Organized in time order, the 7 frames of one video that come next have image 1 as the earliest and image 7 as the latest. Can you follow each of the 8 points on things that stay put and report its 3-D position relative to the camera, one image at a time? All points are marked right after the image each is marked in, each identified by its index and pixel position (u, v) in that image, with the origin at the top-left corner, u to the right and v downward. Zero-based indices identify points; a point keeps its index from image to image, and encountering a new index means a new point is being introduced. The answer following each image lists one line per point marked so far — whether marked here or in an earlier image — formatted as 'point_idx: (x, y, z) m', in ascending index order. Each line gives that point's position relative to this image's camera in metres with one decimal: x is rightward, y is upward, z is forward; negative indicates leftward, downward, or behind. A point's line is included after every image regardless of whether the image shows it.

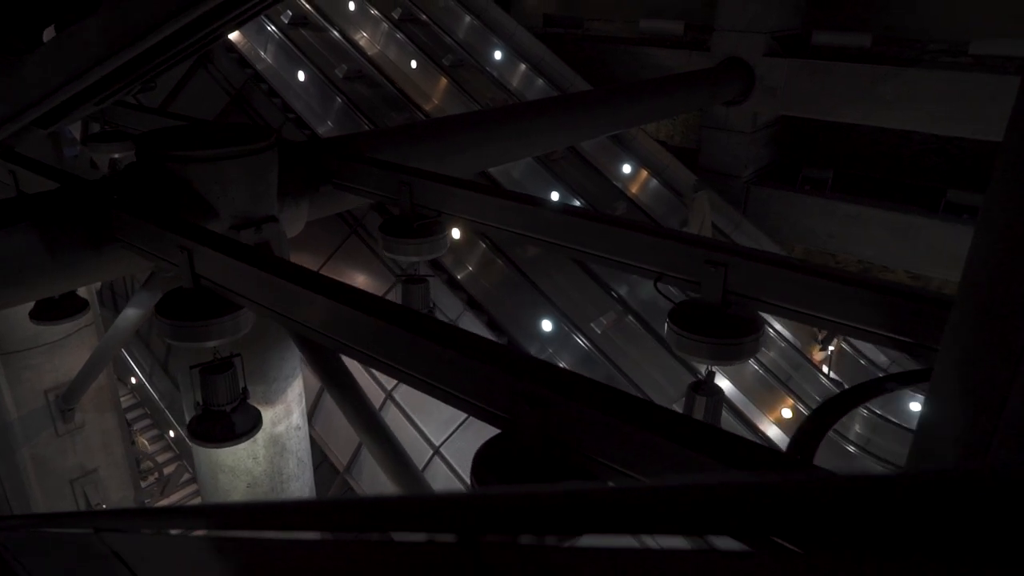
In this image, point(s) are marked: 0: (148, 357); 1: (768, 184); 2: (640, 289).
0: (-7.1, -1.3, +14.1) m
1: (+4.1, +1.7, +11.5) m
2: (+1.8, 0.0, +10.1) m
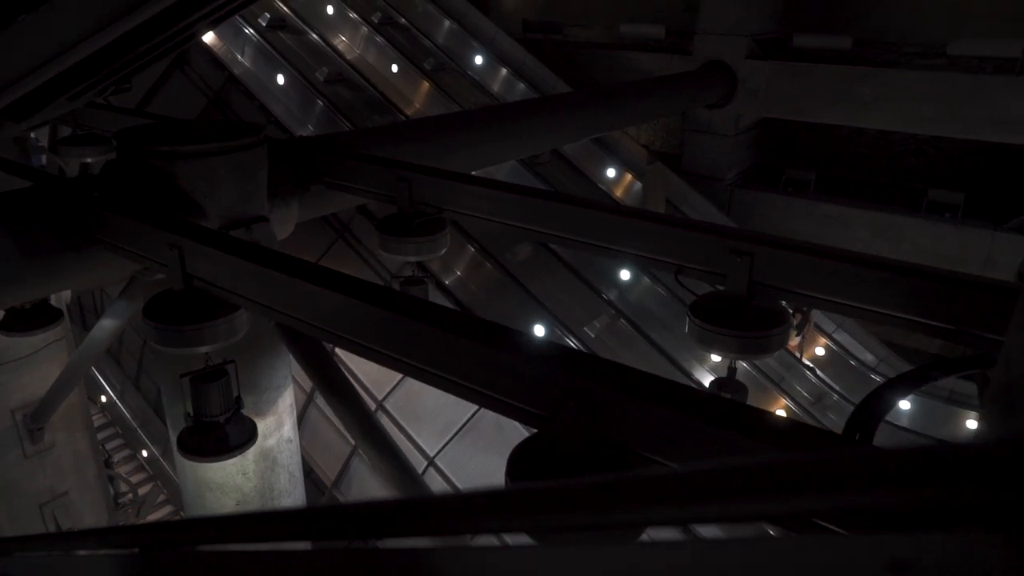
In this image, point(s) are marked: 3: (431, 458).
0: (-7.4, -1.6, +13.6) m
1: (+3.8, +1.6, +11.5) m
2: (+1.6, 0.0, +10.0) m
3: (-1.0, -2.2, +9.1) m
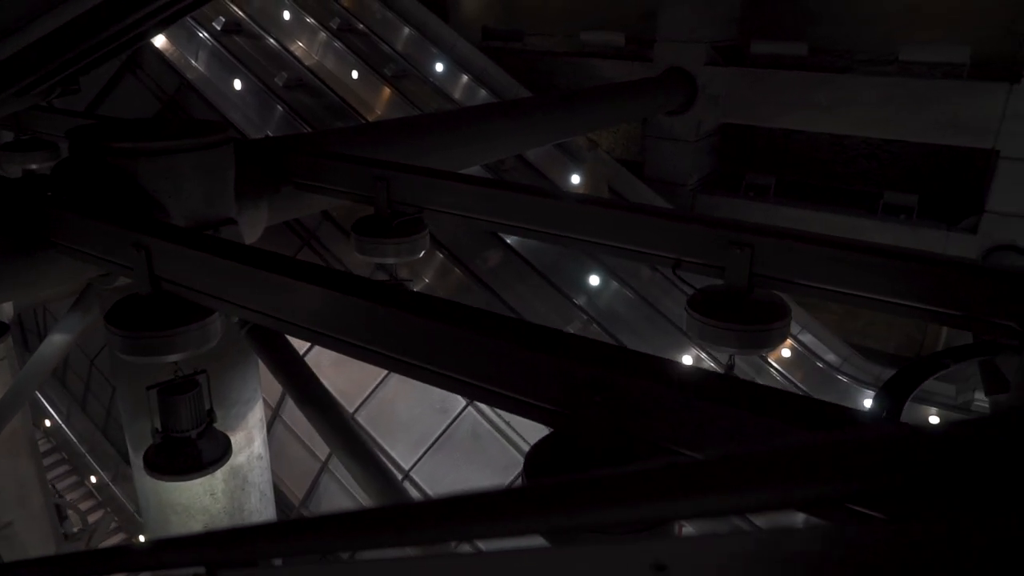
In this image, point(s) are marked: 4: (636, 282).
0: (-8.0, -1.9, +12.9) m
1: (+3.2, +1.5, +11.6) m
2: (+1.2, -0.1, +9.9) m
3: (-1.4, -2.3, +8.9) m
4: (+1.8, +0.1, +10.3) m
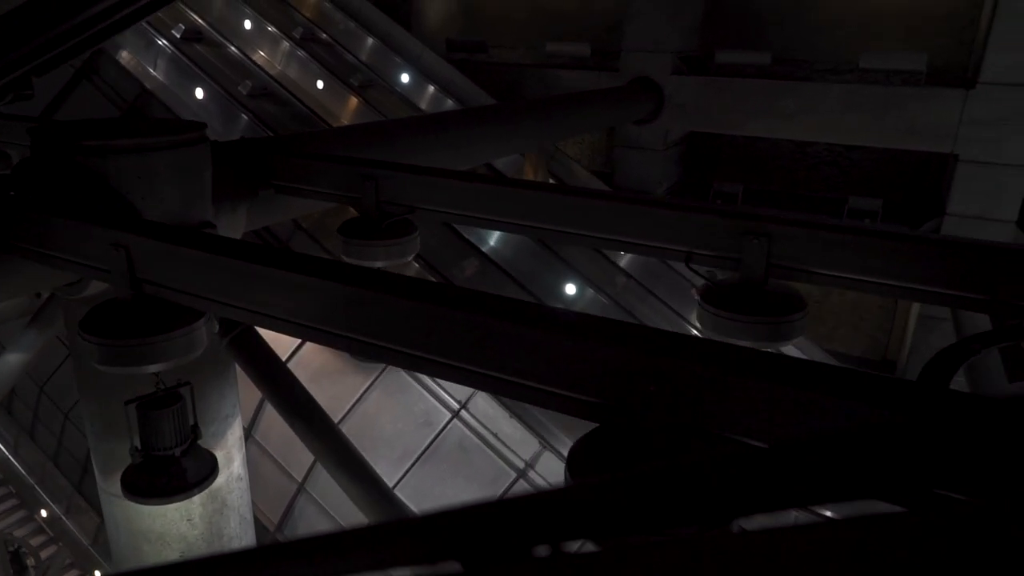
0: (-8.5, -2.3, +12.2) m
1: (+2.7, +1.4, +11.6) m
2: (+0.8, -0.3, +9.8) m
3: (-1.6, -2.4, +8.5) m
4: (+1.4, 0.0, +10.2) m
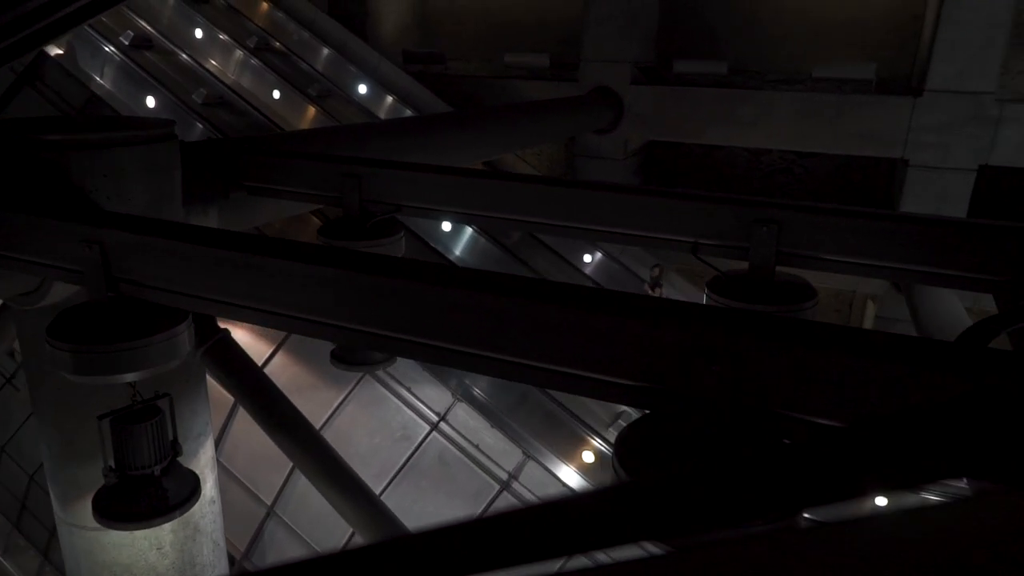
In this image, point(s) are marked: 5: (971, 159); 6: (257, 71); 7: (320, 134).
0: (-9.0, -2.8, +11.4) m
1: (+2.1, +1.3, +11.7) m
2: (+0.4, -0.4, +9.7) m
3: (-1.9, -2.6, +8.2) m
4: (+0.9, -0.2, +10.1) m
5: (+6.0, +1.7, +9.5) m
6: (-3.4, +2.9, +9.7) m
7: (-1.4, +1.1, +5.2) m
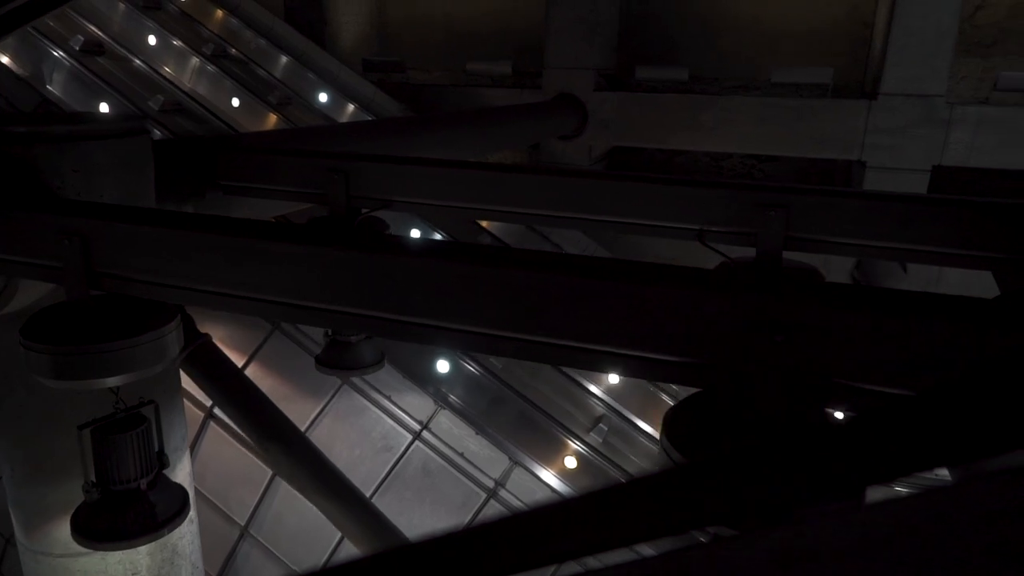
0: (-9.4, -3.1, +10.6) m
1: (+1.5, +1.2, +11.7) m
2: (0.0, -0.5, +9.6) m
3: (-2.2, -2.7, +7.9) m
4: (+0.5, -0.3, +10.0) m
5: (+5.6, +1.7, +9.7) m
6: (-3.9, +2.7, +9.4) m
7: (-1.6, +1.0, +5.0) m
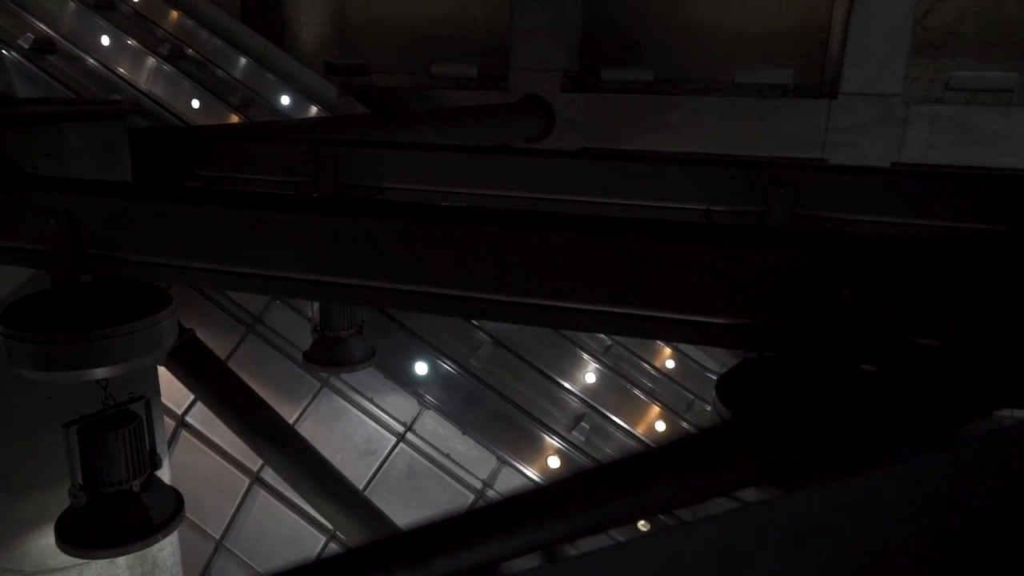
0: (-9.8, -3.3, +9.9) m
1: (+1.0, +1.1, +11.7) m
2: (-0.4, -0.5, +9.5) m
3: (-2.4, -2.8, +7.7) m
4: (+0.1, -0.3, +10.0) m
5: (+5.1, +1.8, +10.0) m
6: (-4.3, +2.6, +9.1) m
7: (-1.7, +1.1, +4.8) m
